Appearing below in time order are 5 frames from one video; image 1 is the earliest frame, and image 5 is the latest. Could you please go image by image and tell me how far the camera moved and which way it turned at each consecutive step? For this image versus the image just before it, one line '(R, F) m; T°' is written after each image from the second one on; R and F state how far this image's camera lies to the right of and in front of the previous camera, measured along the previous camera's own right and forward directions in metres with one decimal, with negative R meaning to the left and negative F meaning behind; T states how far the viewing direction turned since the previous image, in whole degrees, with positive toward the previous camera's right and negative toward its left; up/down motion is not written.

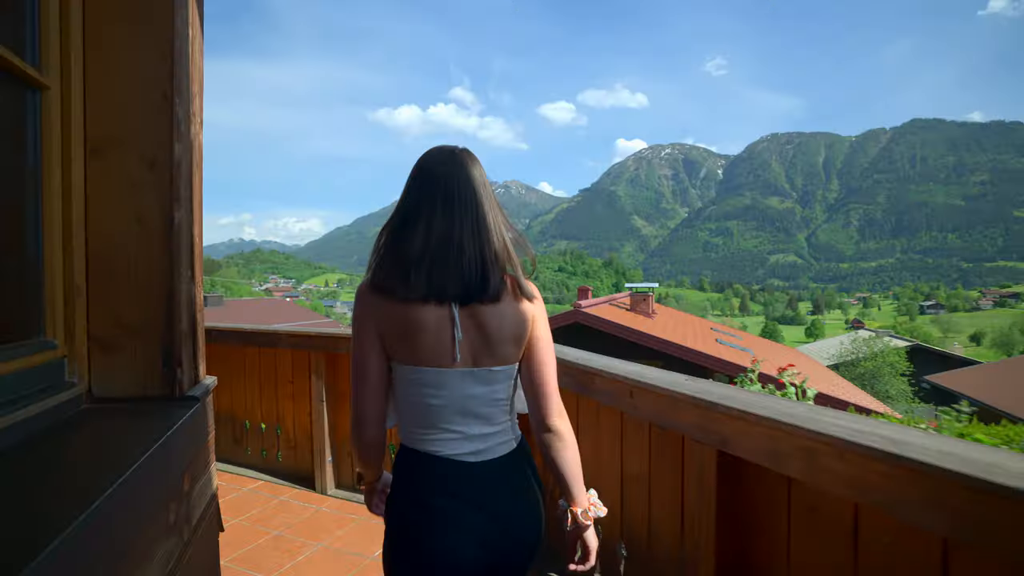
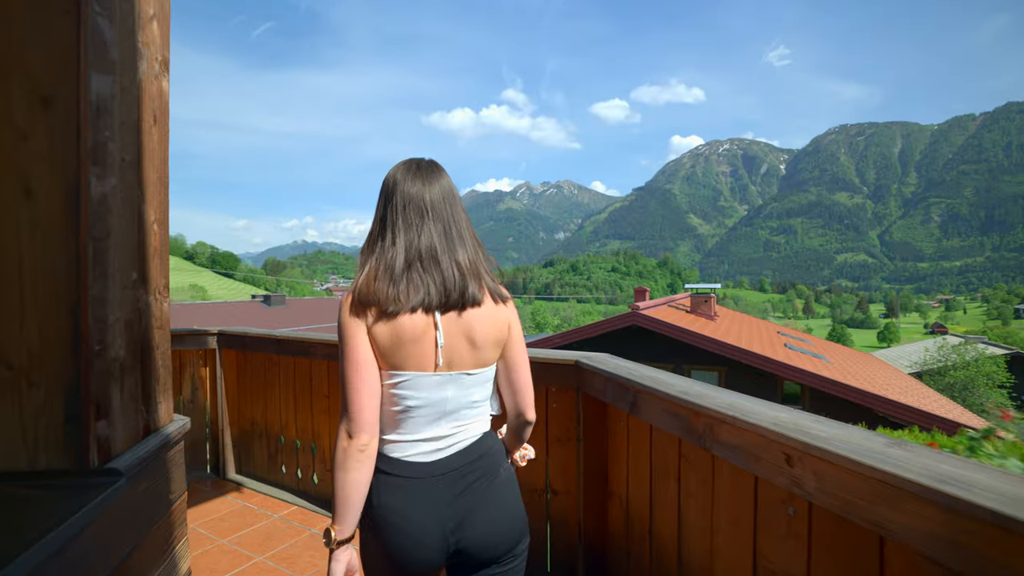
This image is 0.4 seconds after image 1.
(-0.1, +0.5) m; -6°
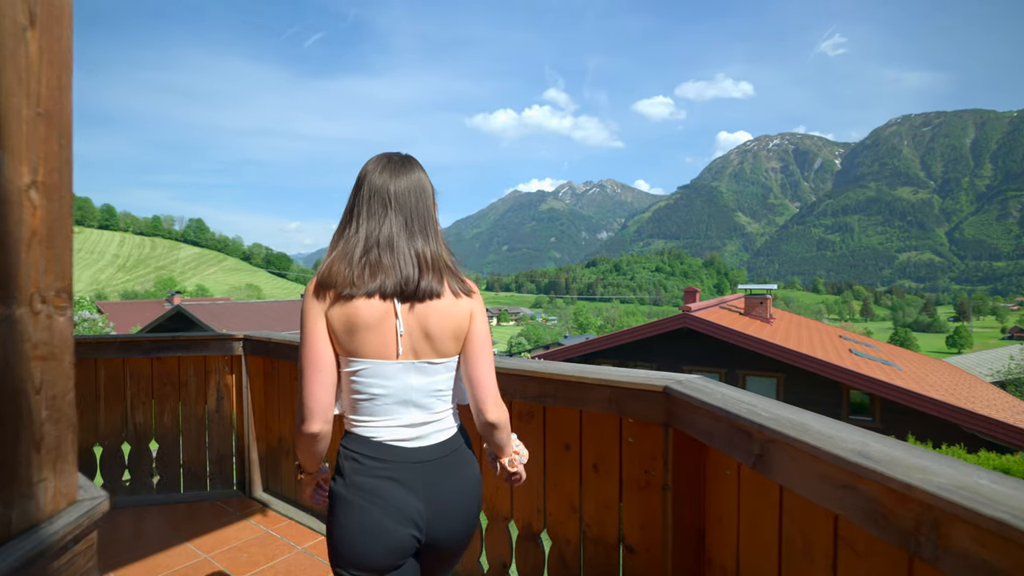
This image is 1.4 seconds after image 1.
(-0.1, +0.5) m; -5°
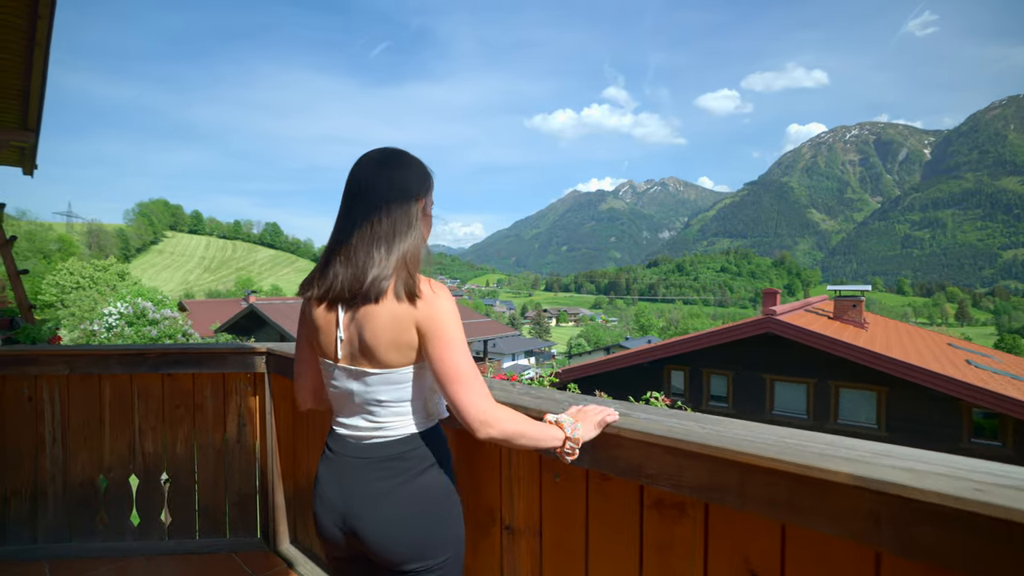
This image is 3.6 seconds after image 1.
(-0.2, +0.8) m; -7°
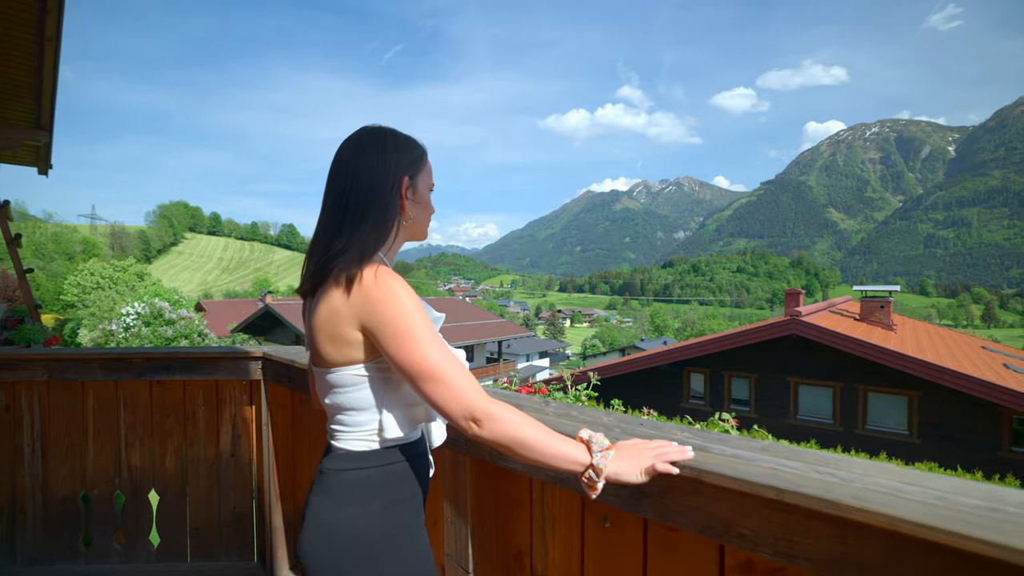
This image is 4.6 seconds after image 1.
(0.0, +0.3) m; -2°
